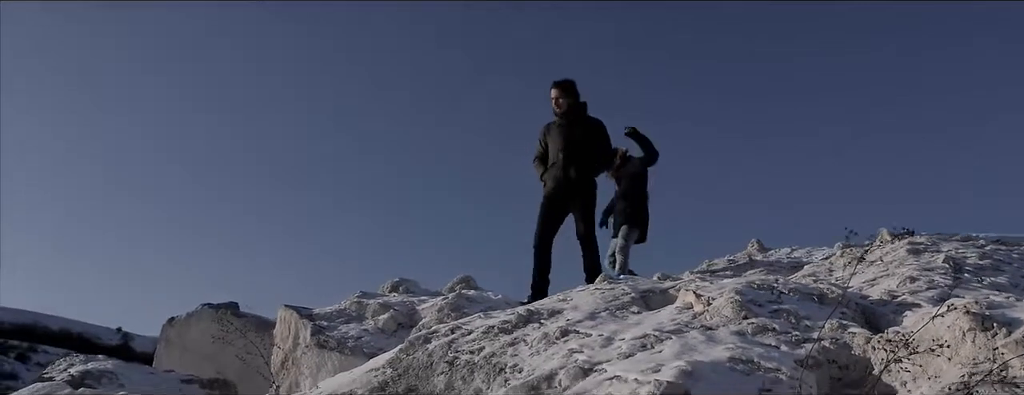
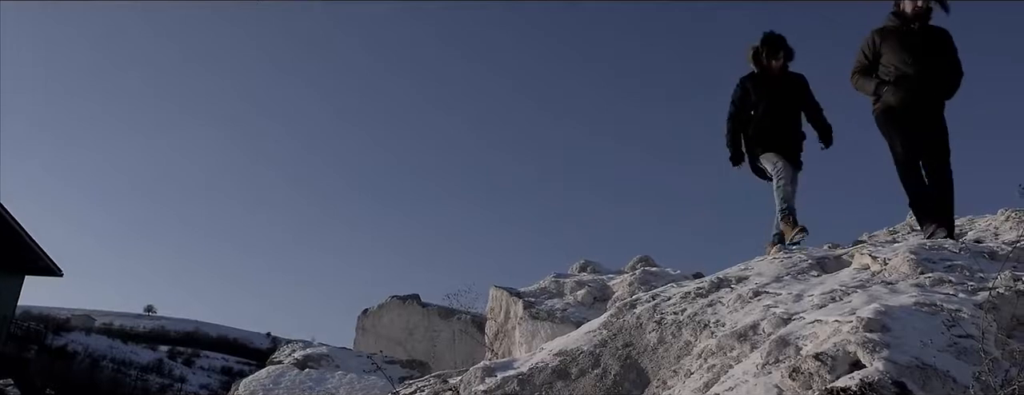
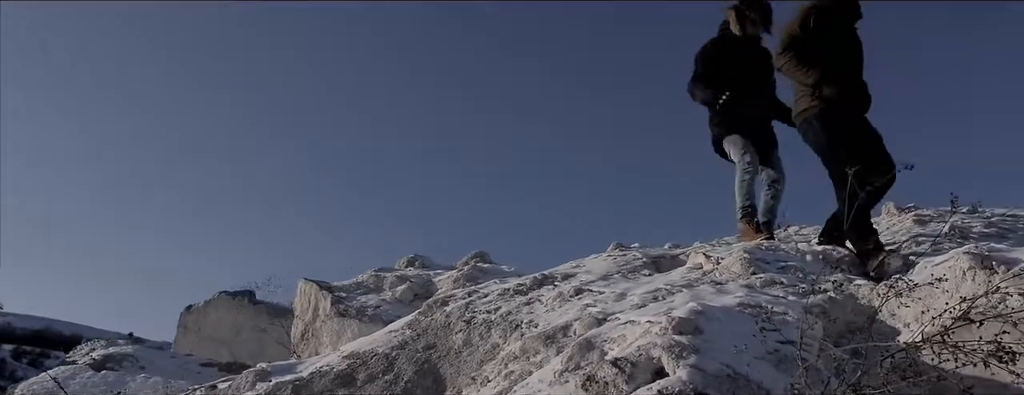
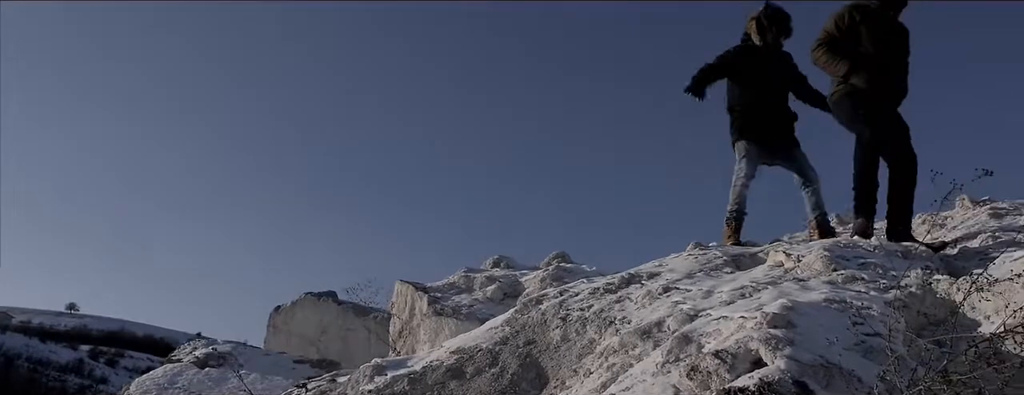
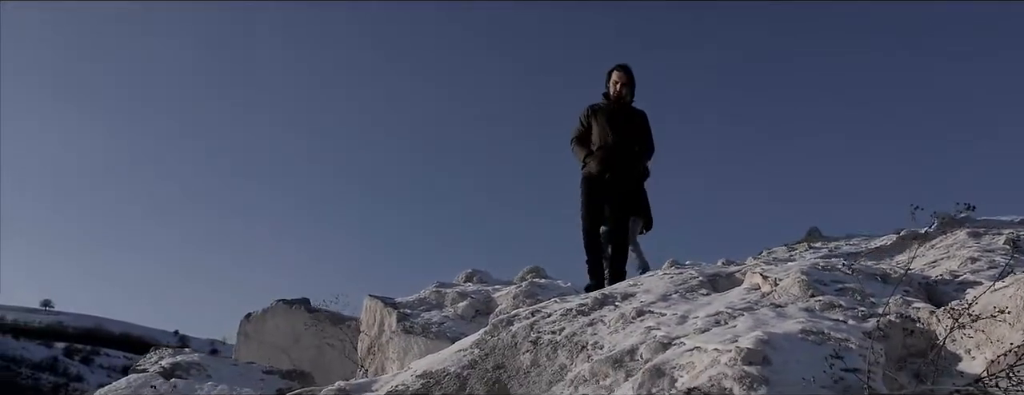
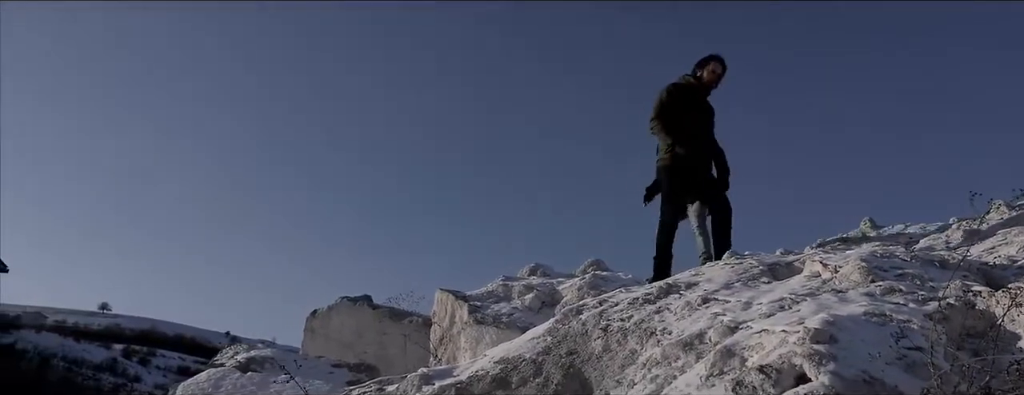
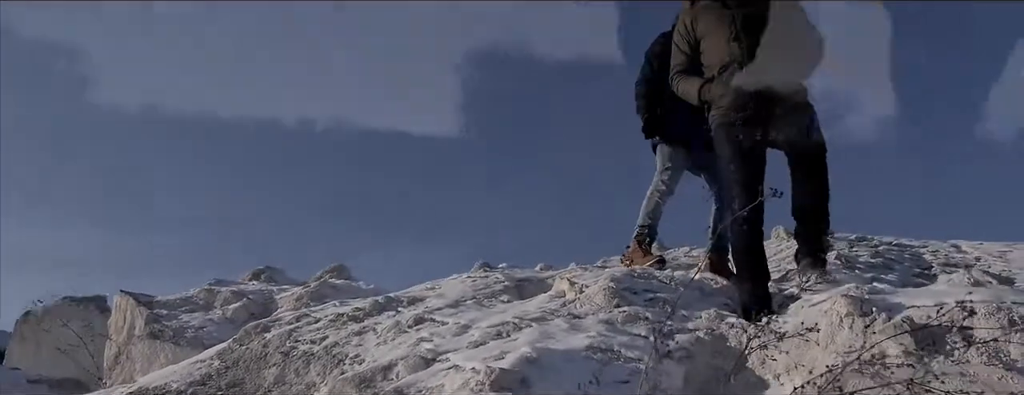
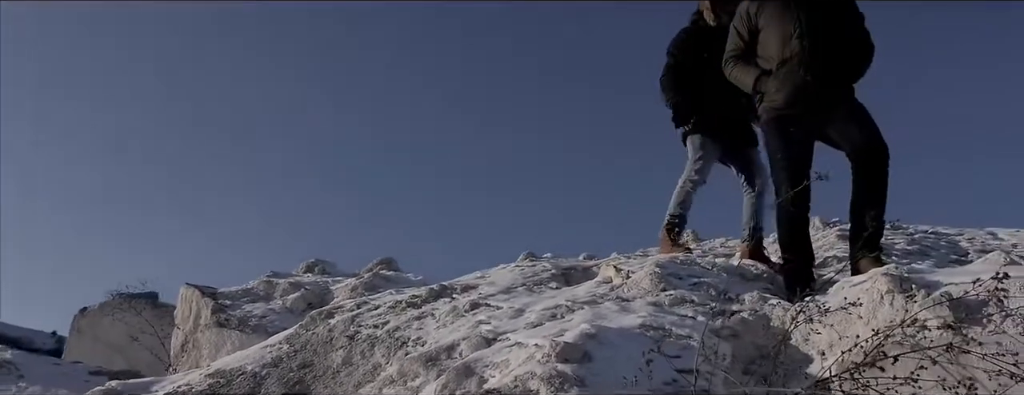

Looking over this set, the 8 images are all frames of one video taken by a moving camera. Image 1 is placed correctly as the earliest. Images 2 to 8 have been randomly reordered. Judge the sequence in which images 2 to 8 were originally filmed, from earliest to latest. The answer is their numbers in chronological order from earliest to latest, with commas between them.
5, 6, 2, 4, 3, 8, 7
